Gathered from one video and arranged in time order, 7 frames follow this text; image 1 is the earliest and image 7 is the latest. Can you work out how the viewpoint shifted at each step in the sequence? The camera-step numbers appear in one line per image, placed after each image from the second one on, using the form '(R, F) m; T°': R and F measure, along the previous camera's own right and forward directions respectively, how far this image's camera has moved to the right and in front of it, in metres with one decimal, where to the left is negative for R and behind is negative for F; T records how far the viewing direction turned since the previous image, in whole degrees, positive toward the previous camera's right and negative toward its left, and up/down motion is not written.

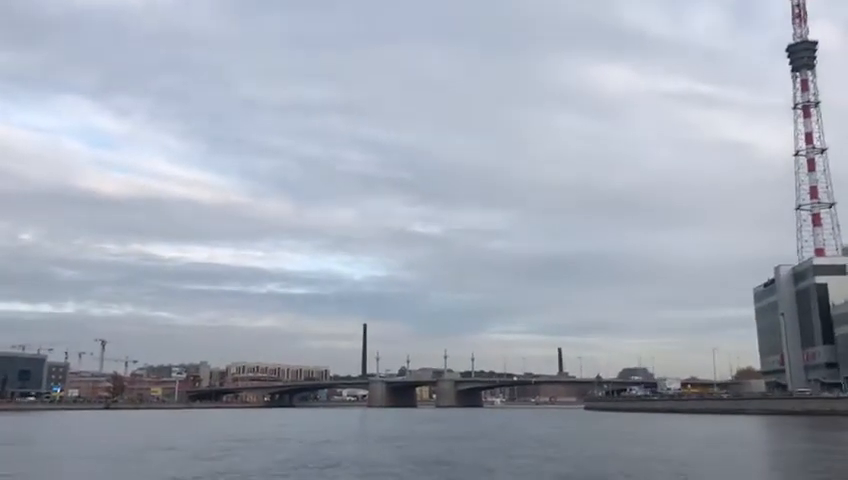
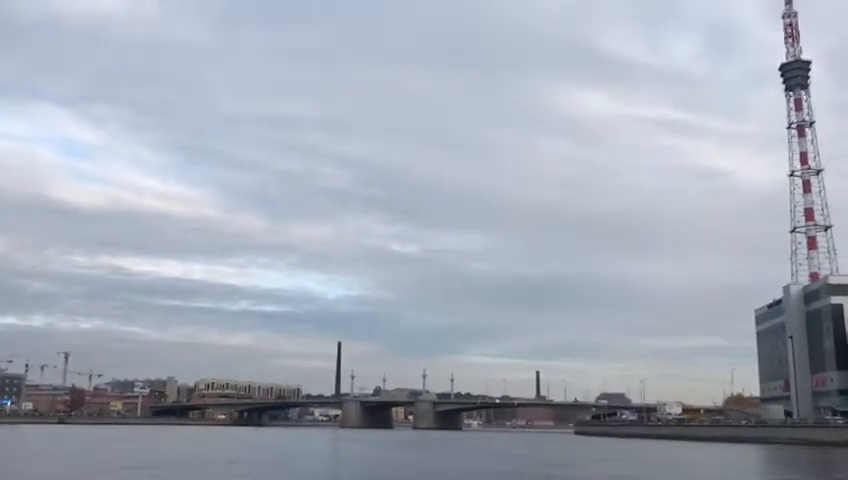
(-0.7, +6.7) m; +2°
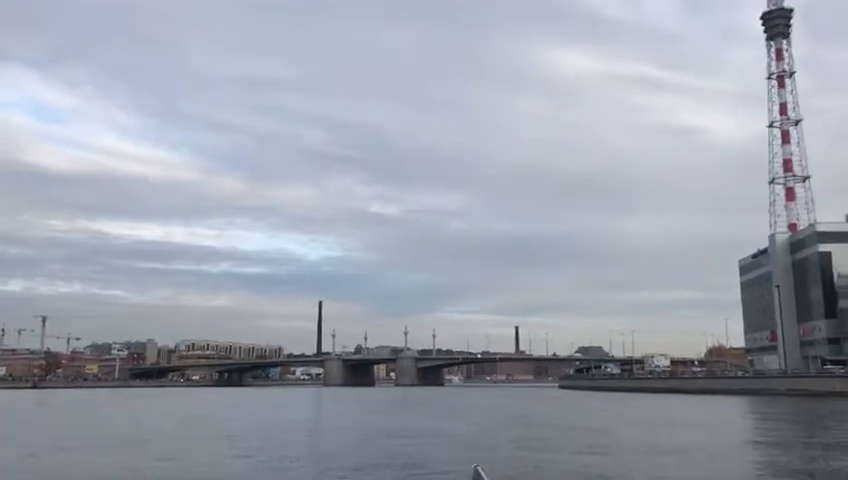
(0.0, +2.3) m; +1°
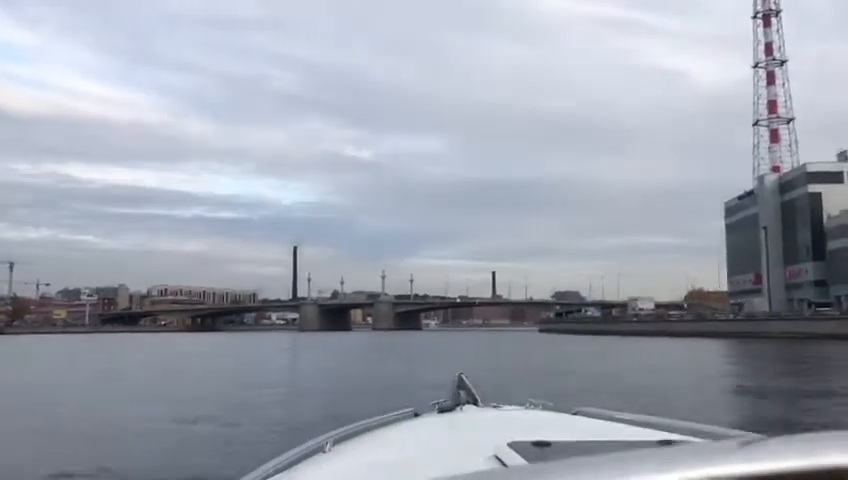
(-0.4, +3.1) m; +2°
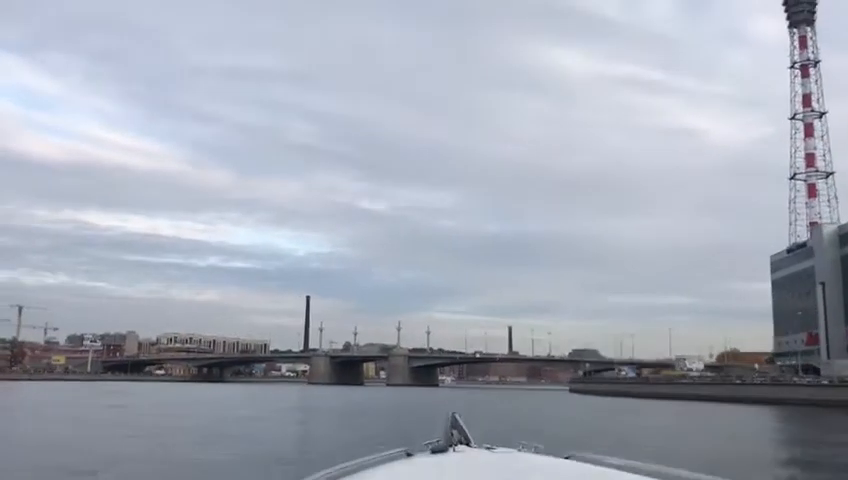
(-0.9, +6.3) m; -1°
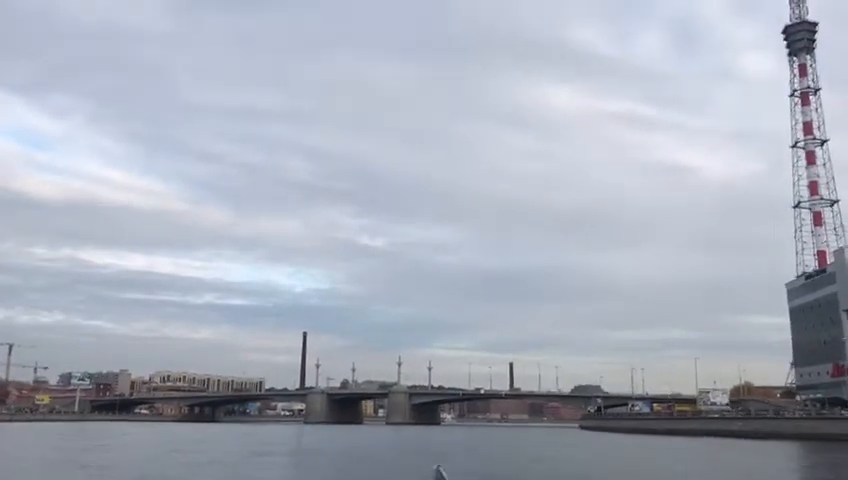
(-0.5, +4.4) m; 0°
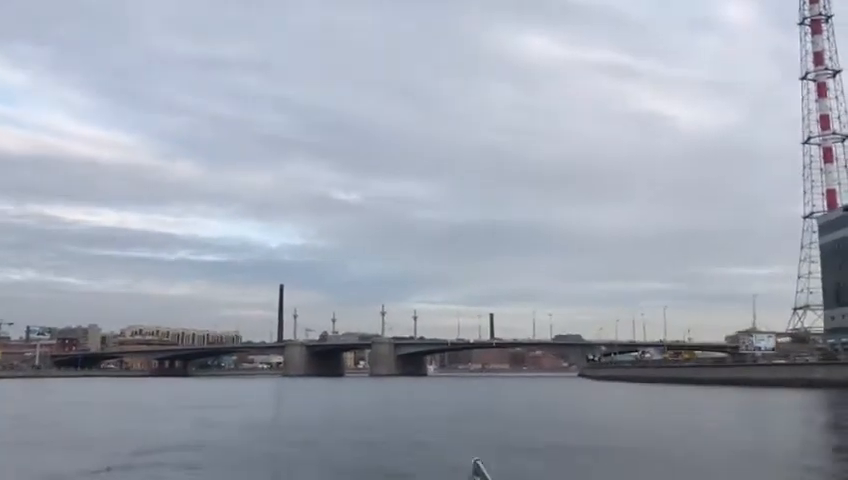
(-1.4, +8.4) m; +2°
